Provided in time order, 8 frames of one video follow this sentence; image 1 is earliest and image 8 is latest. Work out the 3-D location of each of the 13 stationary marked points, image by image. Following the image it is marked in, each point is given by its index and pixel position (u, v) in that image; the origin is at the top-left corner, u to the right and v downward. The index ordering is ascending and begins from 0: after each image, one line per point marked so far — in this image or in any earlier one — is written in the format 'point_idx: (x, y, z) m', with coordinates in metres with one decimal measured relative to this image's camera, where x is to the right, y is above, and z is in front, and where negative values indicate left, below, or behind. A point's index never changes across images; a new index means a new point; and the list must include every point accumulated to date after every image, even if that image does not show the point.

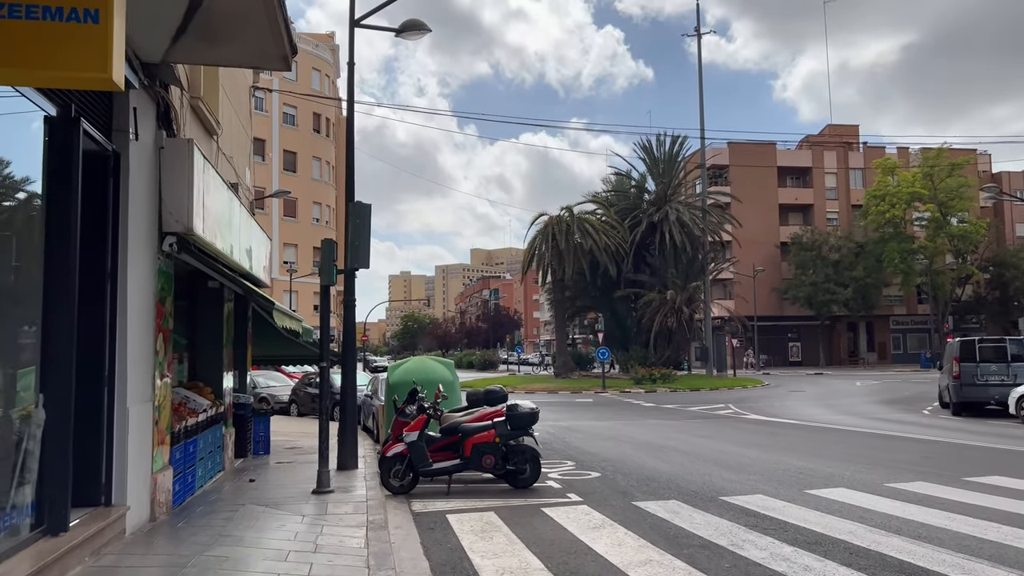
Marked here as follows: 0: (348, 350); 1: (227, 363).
0: (-2.4, -0.9, +11.4) m
1: (-4.0, -1.1, +11.1) m
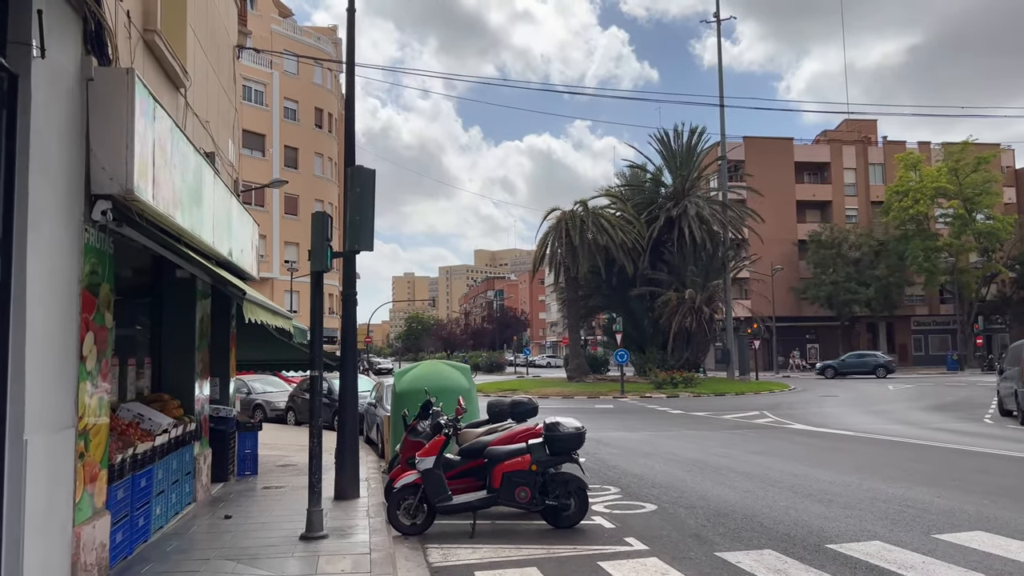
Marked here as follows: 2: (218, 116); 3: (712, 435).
0: (-2.0, -0.8, +9.4) m
1: (-3.6, -1.0, +9.2) m
2: (-3.9, +2.3, +10.4) m
3: (+4.3, -3.1, +16.5) m
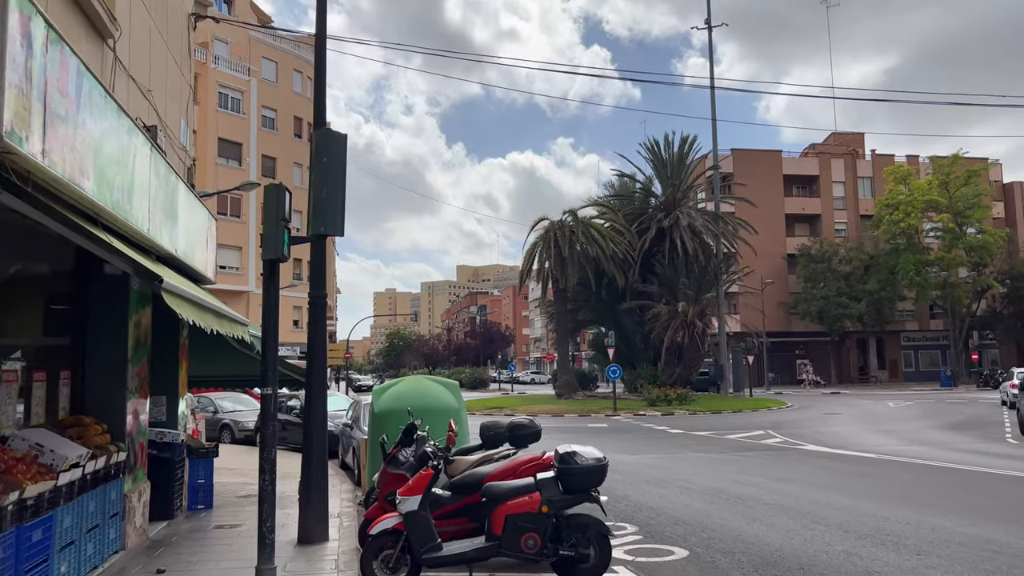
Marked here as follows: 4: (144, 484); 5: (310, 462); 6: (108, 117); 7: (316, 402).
0: (-2.0, -0.8, +7.9) m
1: (-3.6, -1.0, +7.6) m
2: (-3.9, +2.3, +8.9) m
3: (+4.1, -3.3, +15.1) m
4: (-3.7, -1.9, +7.8) m
5: (-2.0, -1.7, +7.8) m
6: (-3.0, +1.2, +5.8) m
7: (-2.0, -1.1, +7.9) m
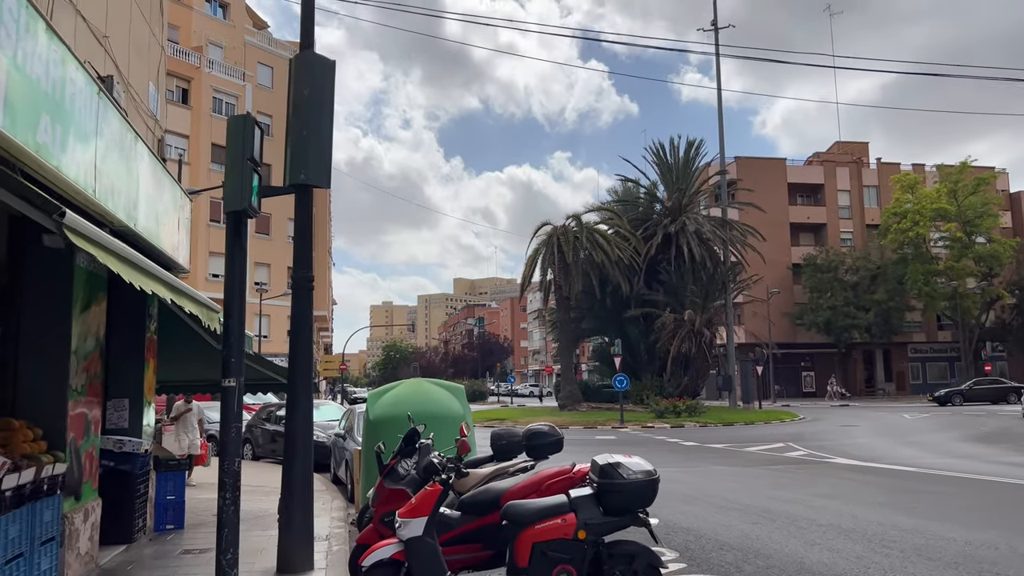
0: (-1.8, -0.6, +6.6) m
1: (-3.5, -0.8, +6.3) m
2: (-3.7, +2.4, +7.7) m
3: (+4.3, -3.3, +13.8) m
4: (-3.5, -1.8, +6.5) m
5: (-1.8, -1.6, +6.6) m
6: (-2.8, +1.4, +4.6) m
7: (-1.8, -1.0, +6.7) m
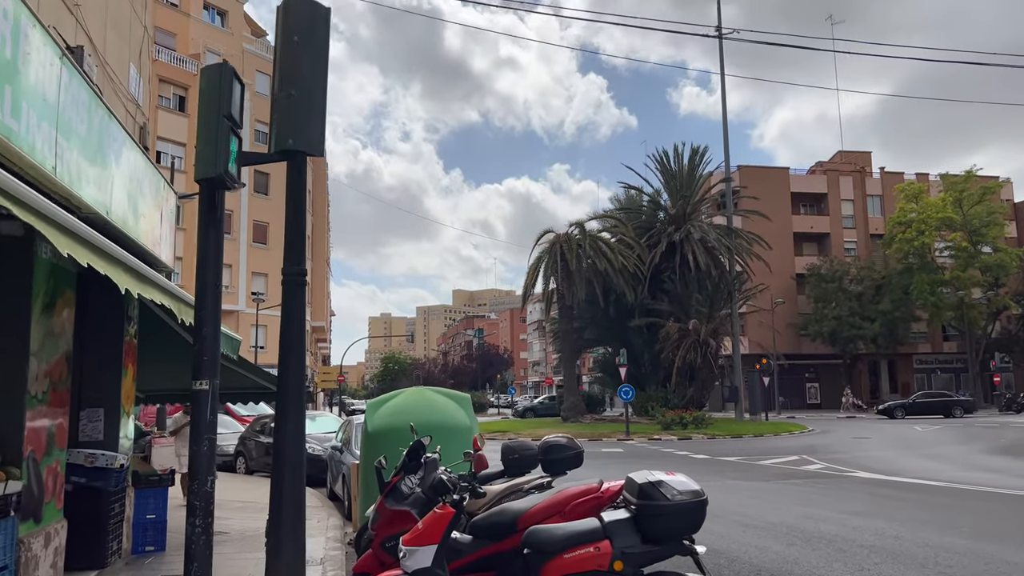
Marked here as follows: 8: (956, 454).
0: (-1.7, -0.6, +5.9) m
1: (-3.3, -0.7, +5.6) m
2: (-3.6, +2.4, +7.0) m
3: (+4.4, -3.3, +13.1) m
4: (-3.4, -1.7, +5.8) m
5: (-1.7, -1.5, +5.9) m
6: (-2.7, +1.5, +3.9) m
7: (-1.7, -0.9, +6.0) m
8: (+11.1, -4.2, +19.8) m
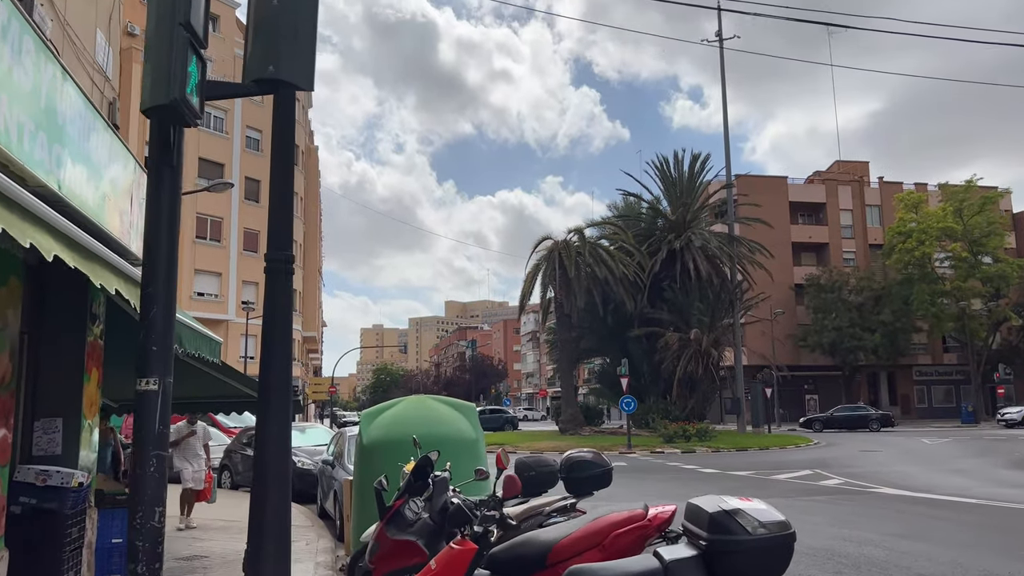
0: (-1.5, -0.5, +5.0) m
1: (-3.2, -0.7, +4.7) m
2: (-3.5, +2.5, +6.2) m
3: (+4.4, -3.4, +12.2) m
4: (-3.2, -1.6, +4.9) m
5: (-1.6, -1.5, +5.0) m
6: (-2.5, +1.6, +3.0) m
7: (-1.5, -0.8, +5.1) m
8: (+11.1, -4.4, +19.0) m
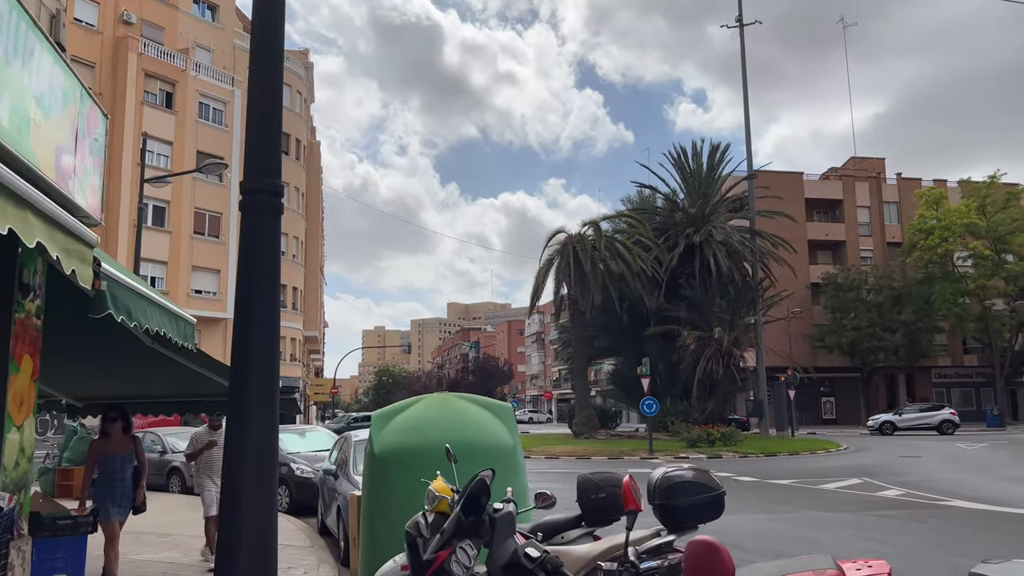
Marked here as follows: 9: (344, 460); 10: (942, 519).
0: (-1.1, -0.3, +3.4) m
1: (-2.8, -0.4, +3.1) m
2: (-3.1, +2.7, +4.6) m
3: (+4.8, -3.2, +10.6) m
4: (-2.8, -1.4, +3.3) m
5: (-1.2, -1.2, +3.3) m
6: (-2.1, +1.9, +1.4) m
7: (-1.1, -0.6, +3.5) m
8: (+11.6, -4.2, +17.3) m
9: (-2.1, -2.1, +9.8) m
10: (+6.1, -3.3, +11.3) m
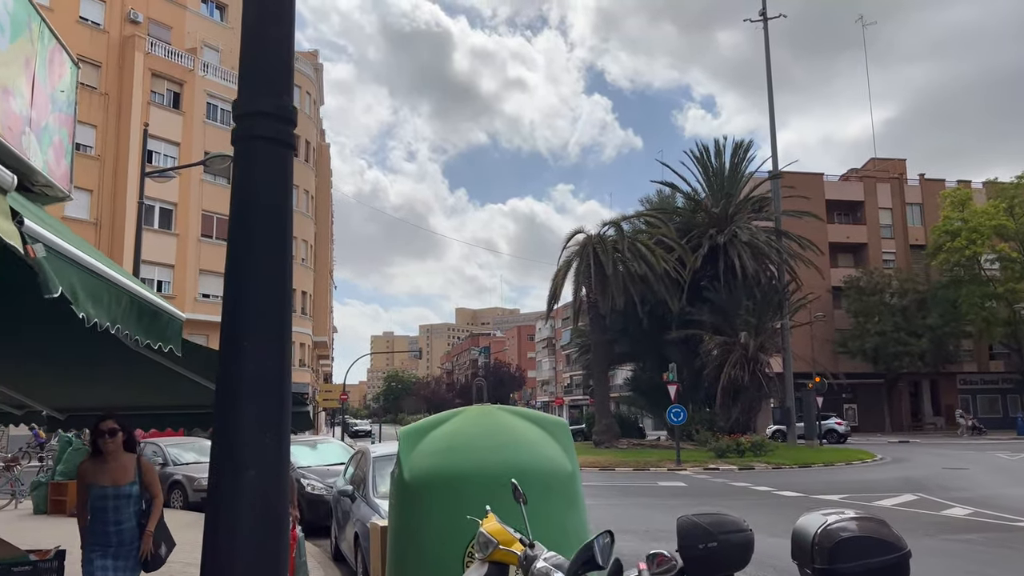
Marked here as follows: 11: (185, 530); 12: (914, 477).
0: (-0.7, -0.2, +2.3) m
1: (-2.4, -0.3, +2.0) m
2: (-2.7, +2.8, +3.5) m
3: (+5.3, -3.1, +9.3) m
4: (-2.5, -1.3, +2.1) m
5: (-0.8, -1.1, +2.2) m
6: (-1.7, +2.0, +0.3) m
7: (-0.8, -0.5, +2.3) m
8: (+12.1, -4.2, +16.0) m
9: (-1.6, -2.1, +8.6) m
10: (+6.6, -3.2, +10.0) m
11: (-4.8, -3.4, +11.1) m
12: (+10.0, -4.8, +19.9) m
